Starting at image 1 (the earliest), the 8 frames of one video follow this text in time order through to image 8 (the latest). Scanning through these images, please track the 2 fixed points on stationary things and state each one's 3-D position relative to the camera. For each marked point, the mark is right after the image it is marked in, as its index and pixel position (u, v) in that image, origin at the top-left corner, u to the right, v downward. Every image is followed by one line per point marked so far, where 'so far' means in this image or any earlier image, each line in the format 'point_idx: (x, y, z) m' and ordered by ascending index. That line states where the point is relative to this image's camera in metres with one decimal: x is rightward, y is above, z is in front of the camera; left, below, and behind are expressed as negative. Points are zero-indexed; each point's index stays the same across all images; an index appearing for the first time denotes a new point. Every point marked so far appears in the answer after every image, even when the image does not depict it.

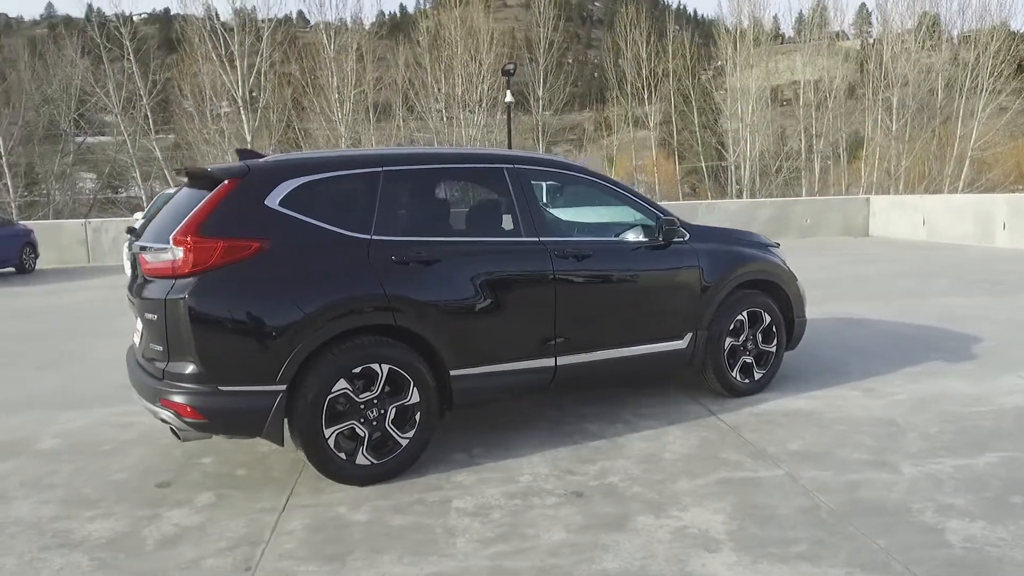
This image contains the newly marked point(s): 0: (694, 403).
0: (+1.4, -0.9, +5.7) m
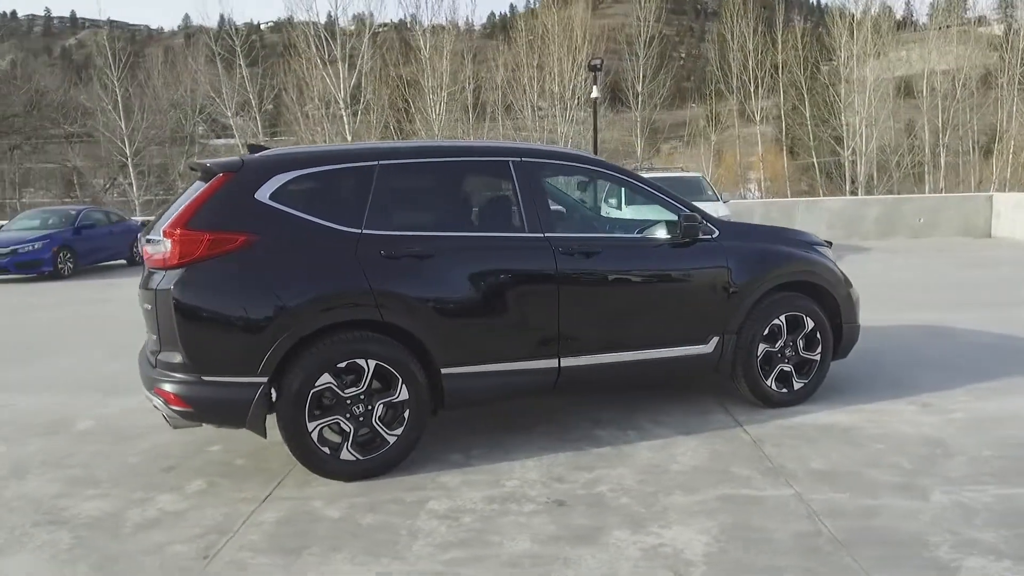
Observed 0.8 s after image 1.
0: (+1.5, -0.9, +5.4) m
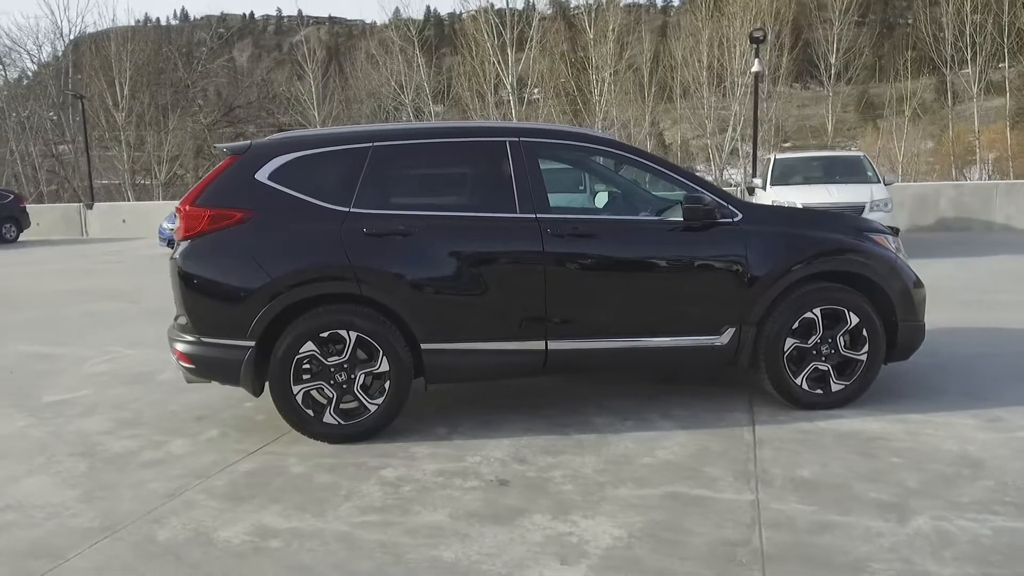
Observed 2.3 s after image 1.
0: (+1.5, -0.8, +5.0) m
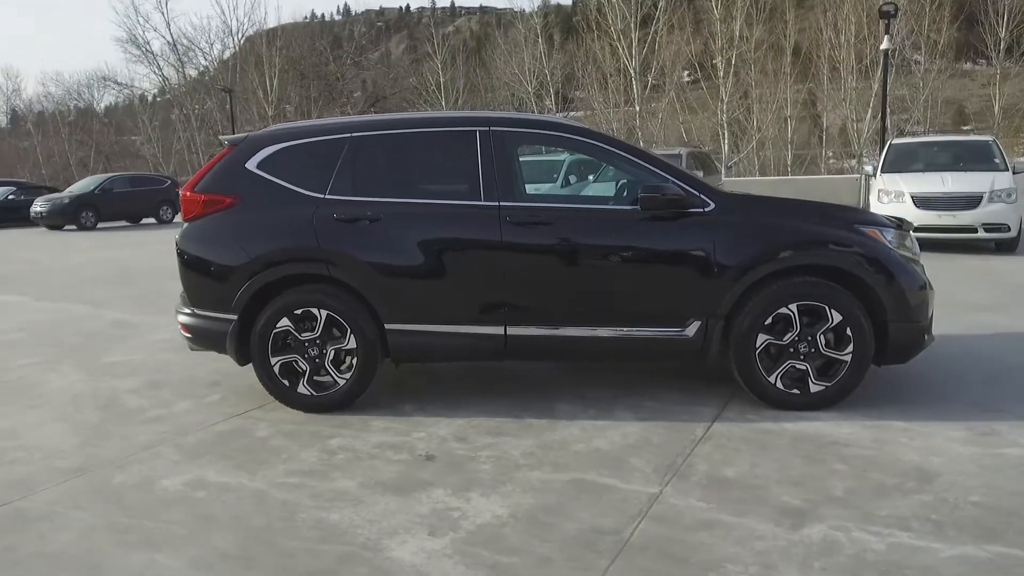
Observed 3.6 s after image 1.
0: (+1.3, -0.8, +4.9) m
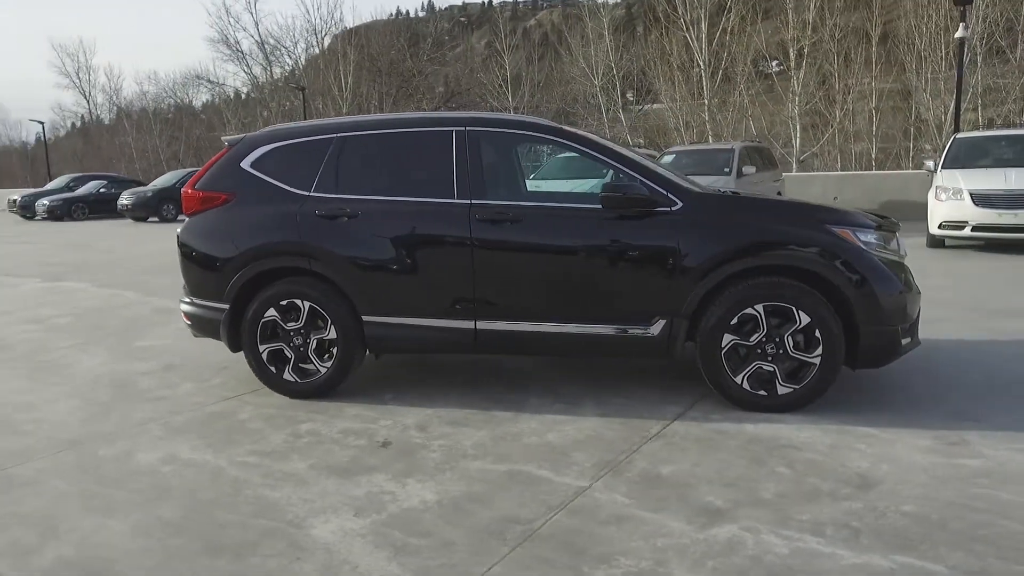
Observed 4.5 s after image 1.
0: (+1.1, -0.8, +4.9) m
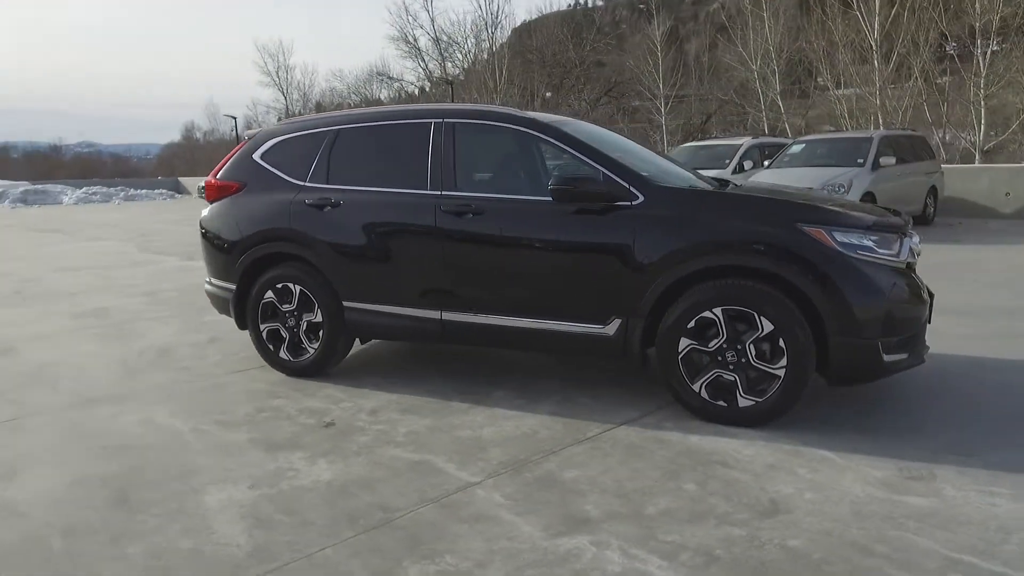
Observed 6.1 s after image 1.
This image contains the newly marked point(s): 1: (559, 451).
0: (+0.8, -0.8, +4.7) m
1: (+0.3, -0.9, +4.1) m
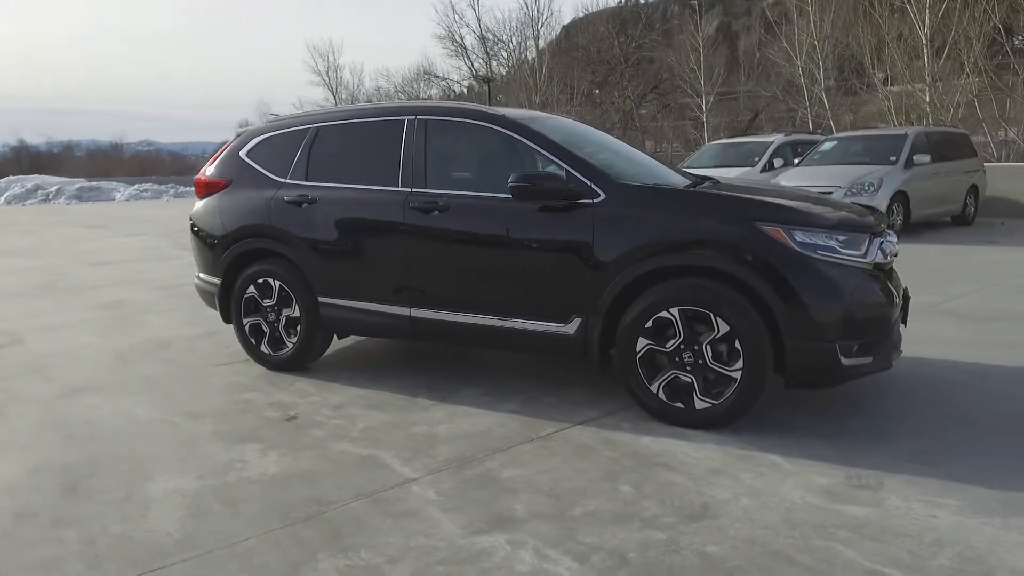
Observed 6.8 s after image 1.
0: (+0.5, -0.7, +4.6) m
1: (0.0, -0.9, +4.1) m
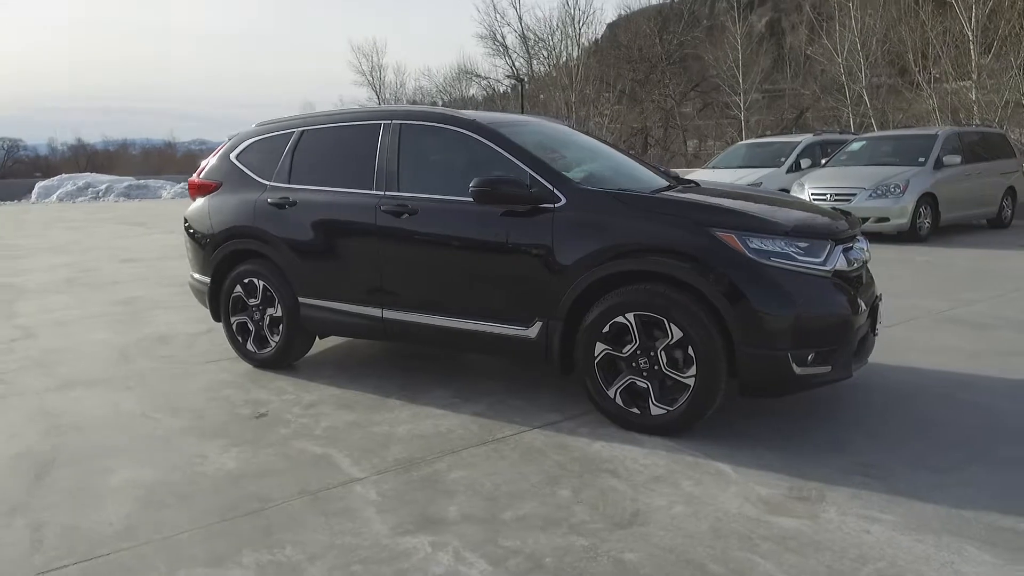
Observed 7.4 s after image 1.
0: (+0.3, -0.8, +4.7) m
1: (-0.3, -0.9, +4.1) m
